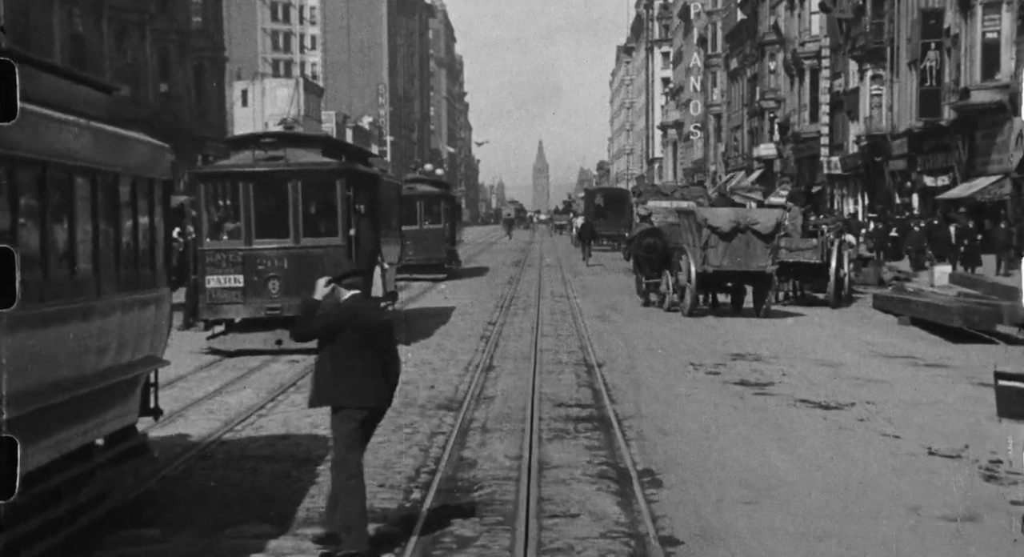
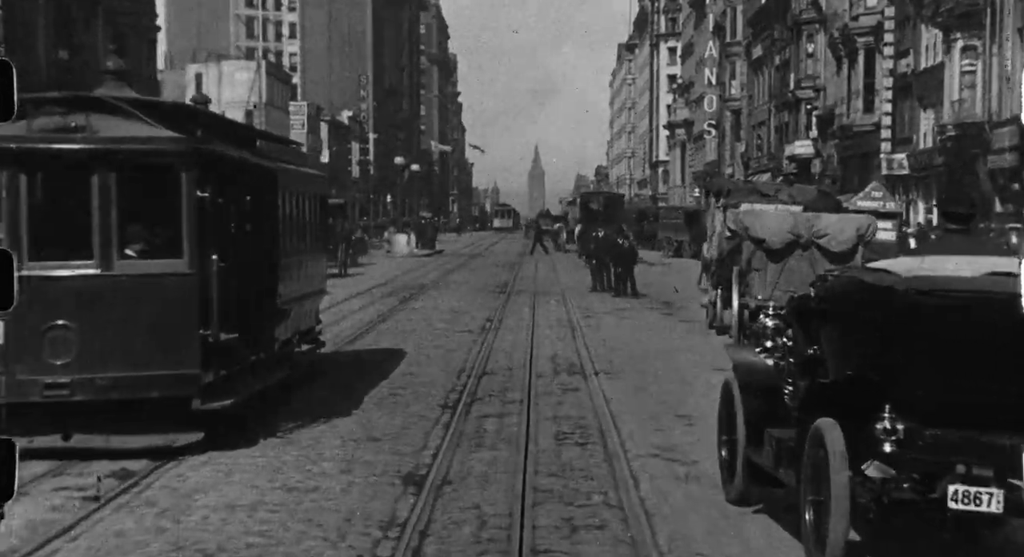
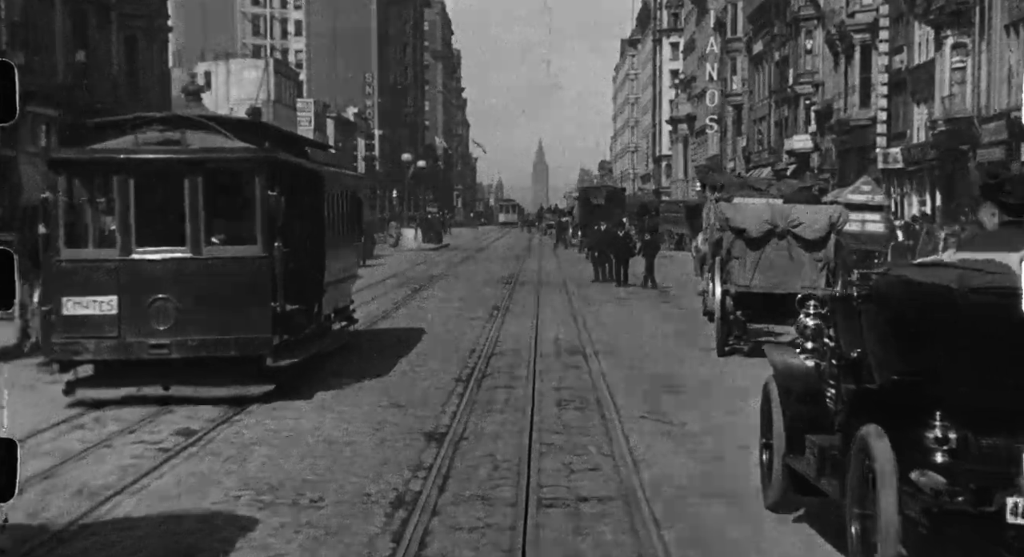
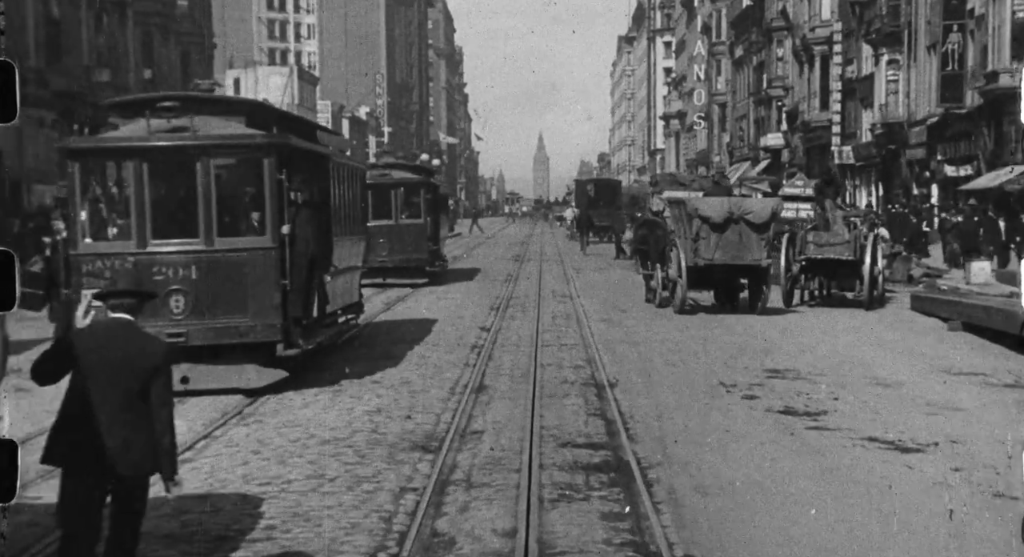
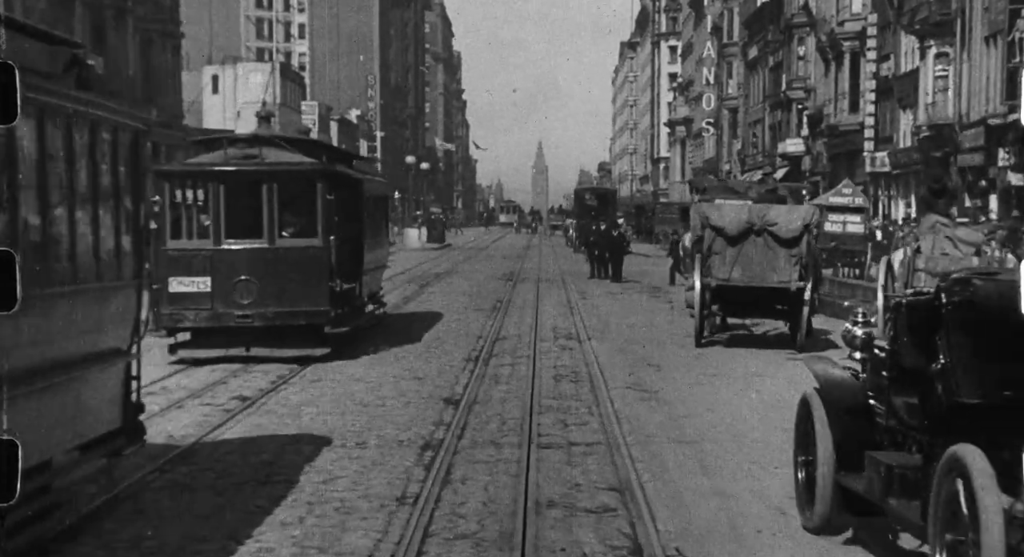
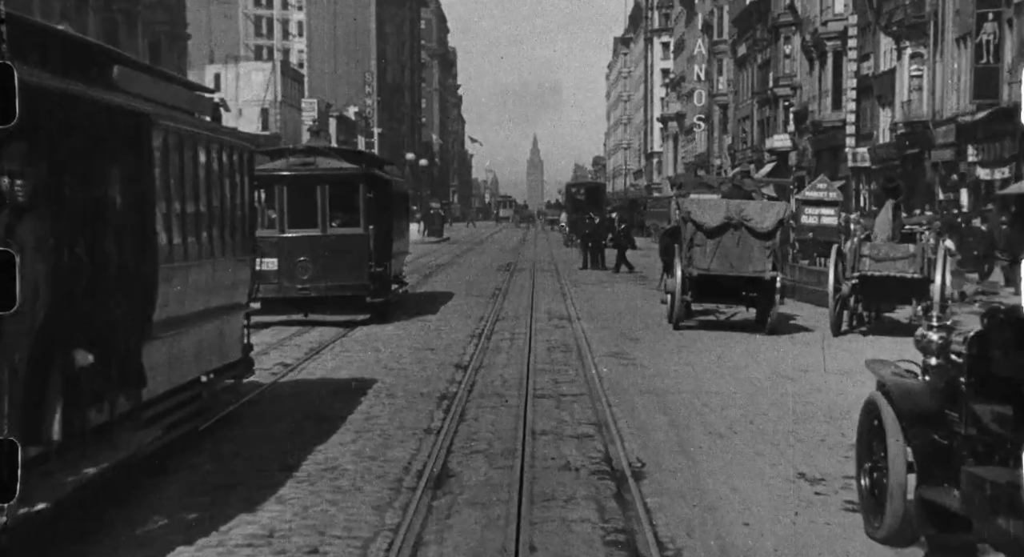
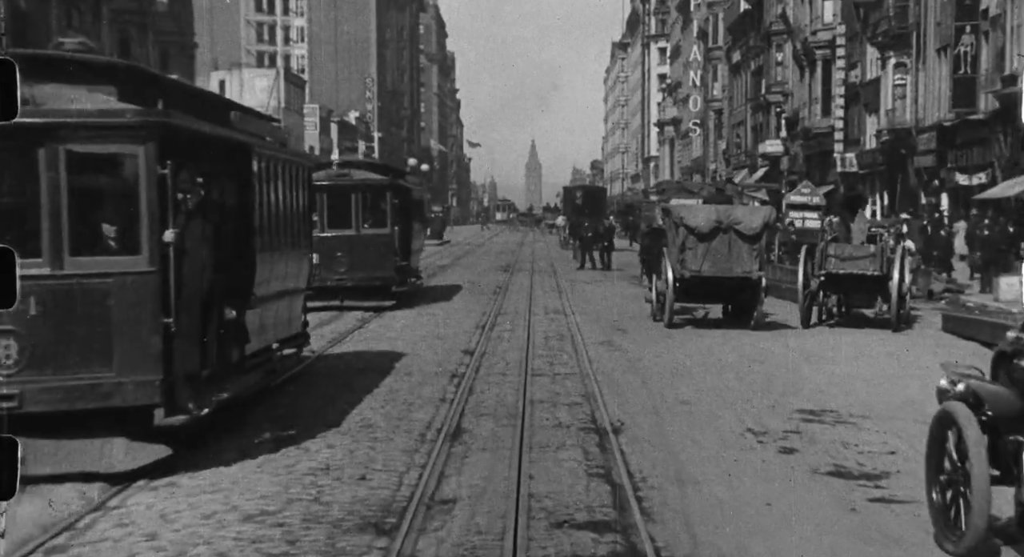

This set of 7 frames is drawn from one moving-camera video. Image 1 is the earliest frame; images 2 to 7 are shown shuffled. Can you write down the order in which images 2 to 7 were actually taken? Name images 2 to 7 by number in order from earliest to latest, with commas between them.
4, 7, 6, 5, 3, 2
